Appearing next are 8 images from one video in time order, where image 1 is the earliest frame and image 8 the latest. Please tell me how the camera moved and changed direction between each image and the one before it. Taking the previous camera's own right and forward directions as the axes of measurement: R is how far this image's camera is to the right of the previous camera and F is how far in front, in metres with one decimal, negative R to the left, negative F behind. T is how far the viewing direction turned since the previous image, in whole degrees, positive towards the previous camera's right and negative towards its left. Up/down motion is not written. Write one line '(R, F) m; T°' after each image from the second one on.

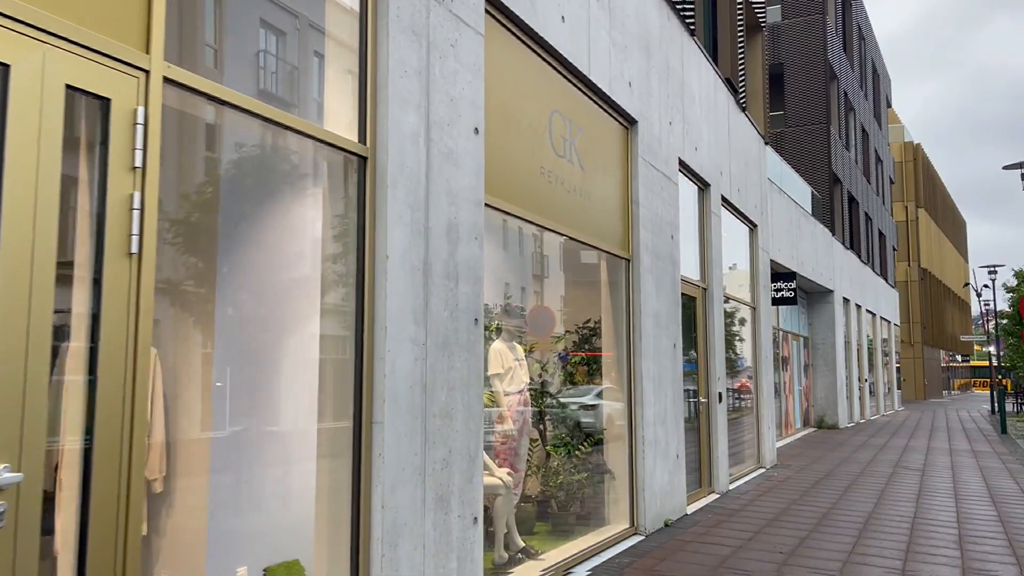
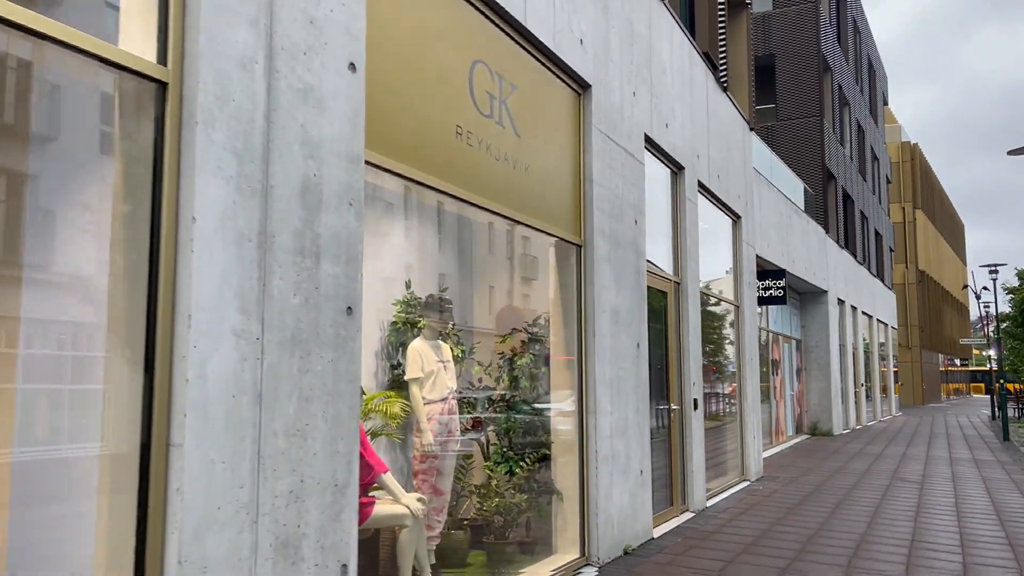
(+0.5, +1.0) m; 0°
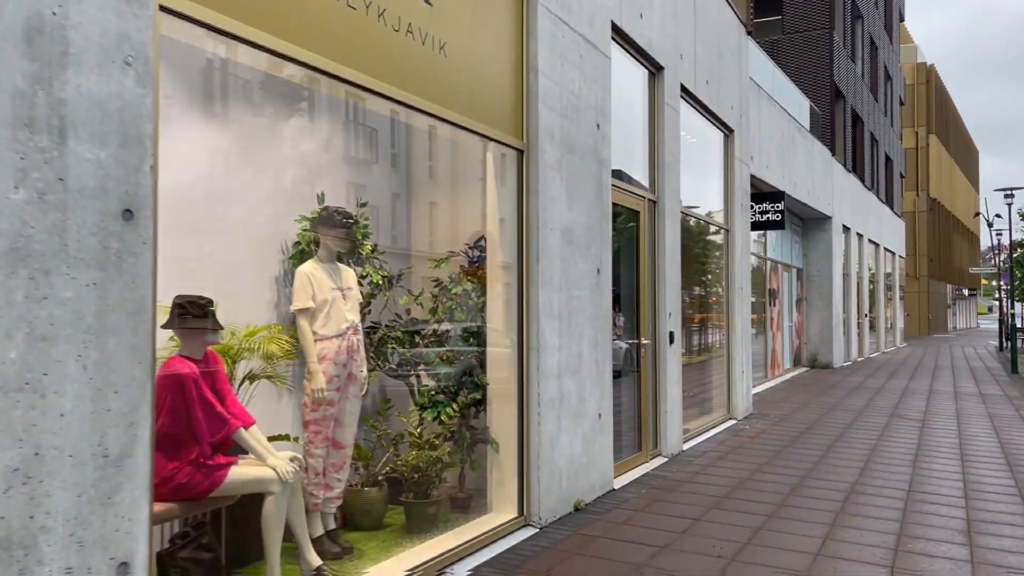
(+0.5, +1.0) m; 0°
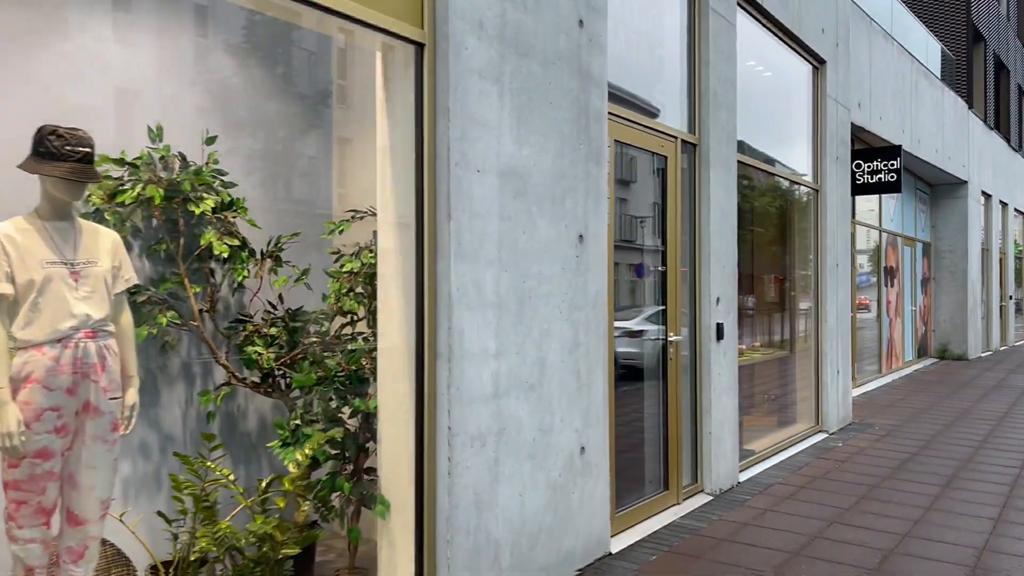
(+0.9, +2.0) m; -8°
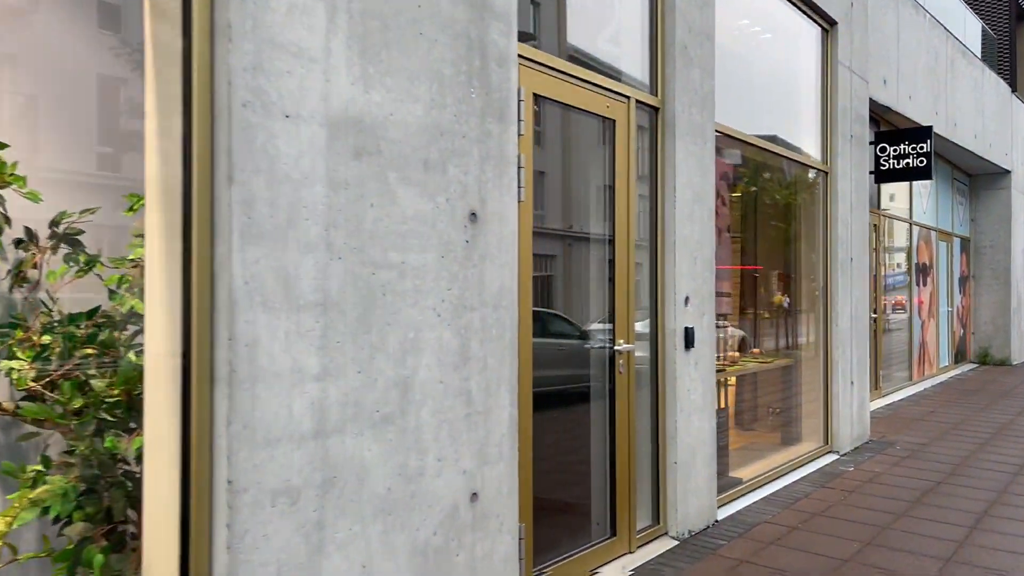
(+0.6, +1.0) m; -2°
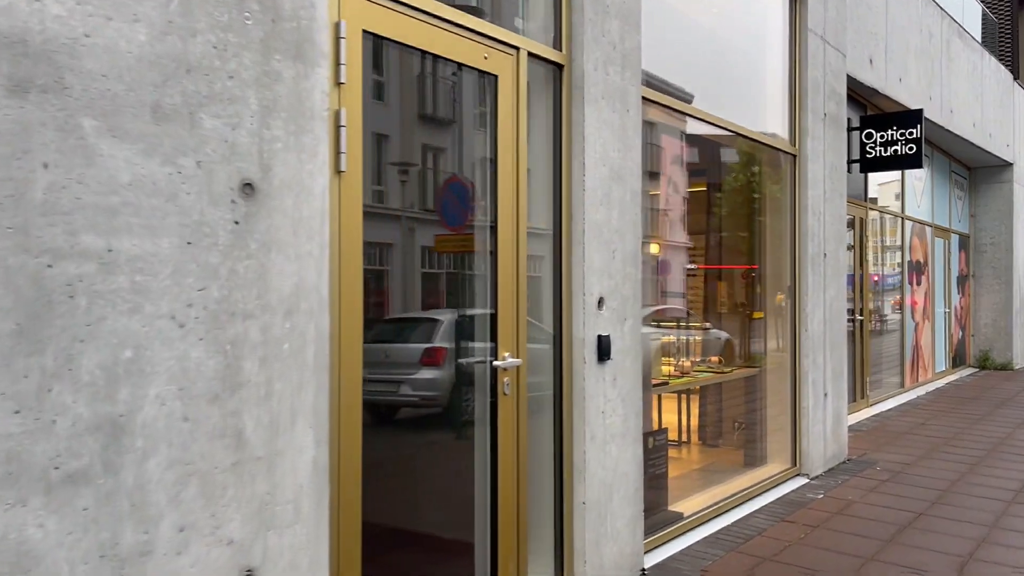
(+0.6, +0.9) m; 0°
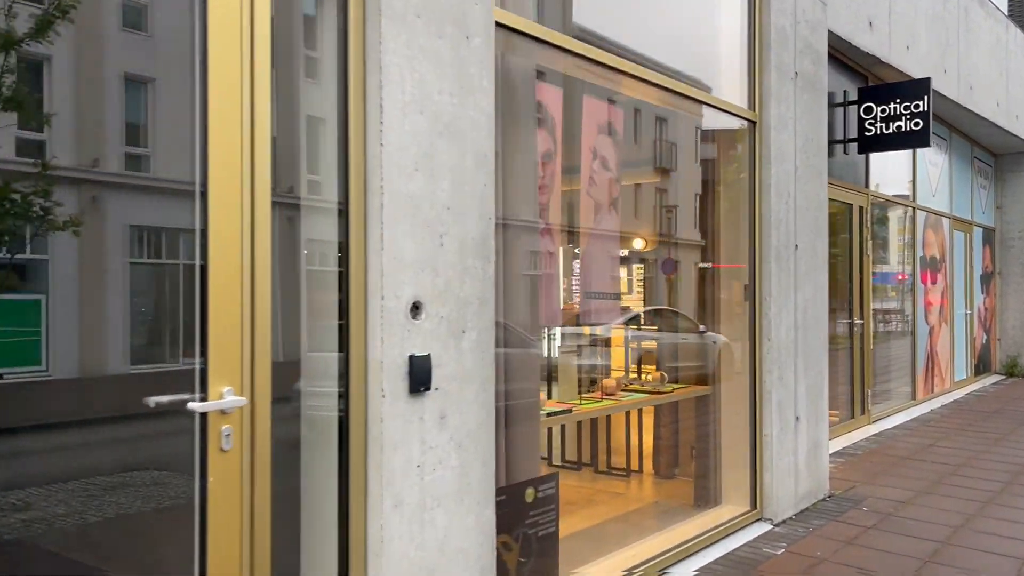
(+0.8, +1.2) m; -2°
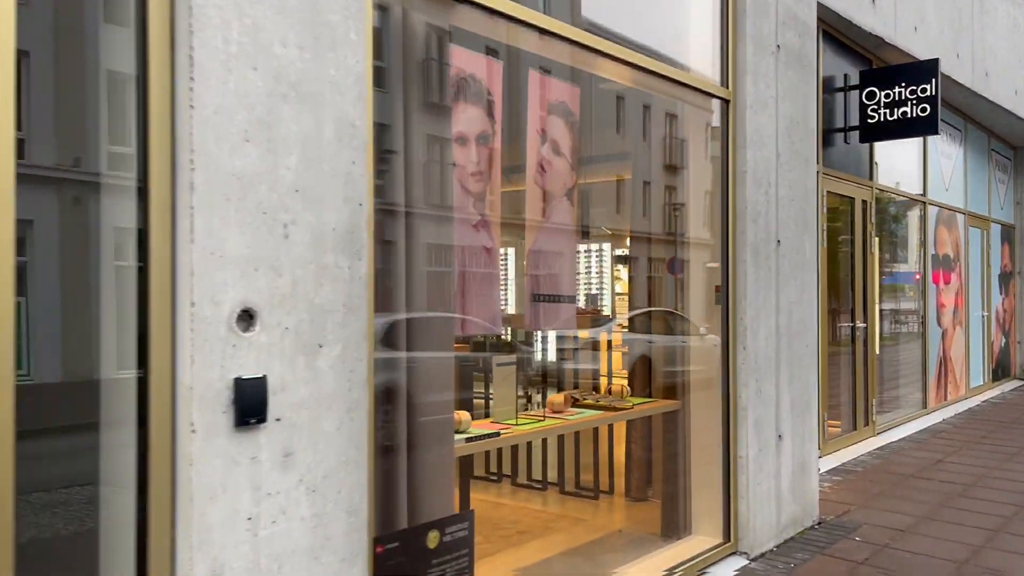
(+0.4, +0.6) m; -1°
